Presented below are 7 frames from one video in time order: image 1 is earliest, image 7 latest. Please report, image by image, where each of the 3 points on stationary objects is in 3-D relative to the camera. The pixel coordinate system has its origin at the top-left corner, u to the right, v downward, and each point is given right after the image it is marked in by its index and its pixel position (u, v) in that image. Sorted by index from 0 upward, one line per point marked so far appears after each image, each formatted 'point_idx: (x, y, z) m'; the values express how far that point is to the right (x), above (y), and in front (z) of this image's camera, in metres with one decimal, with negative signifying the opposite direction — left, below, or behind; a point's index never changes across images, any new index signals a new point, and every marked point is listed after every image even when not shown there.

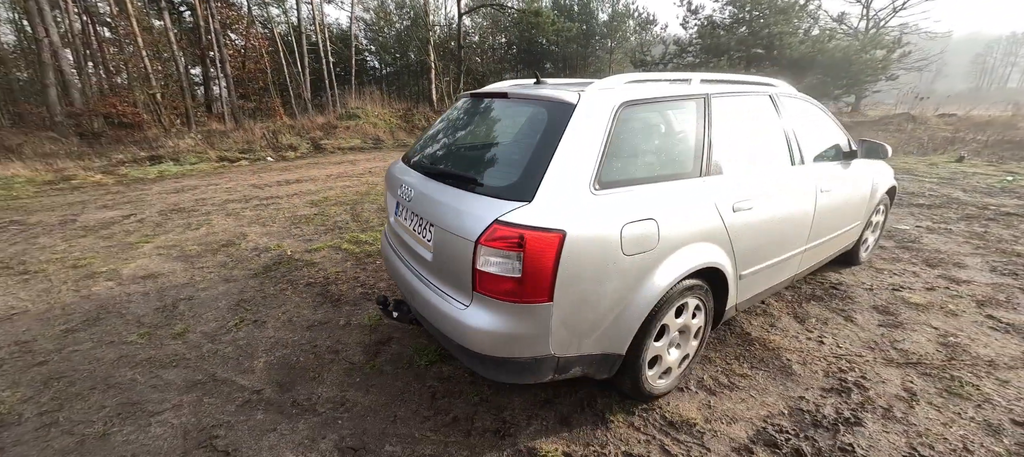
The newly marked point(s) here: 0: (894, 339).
0: (+2.4, -0.7, +2.6) m
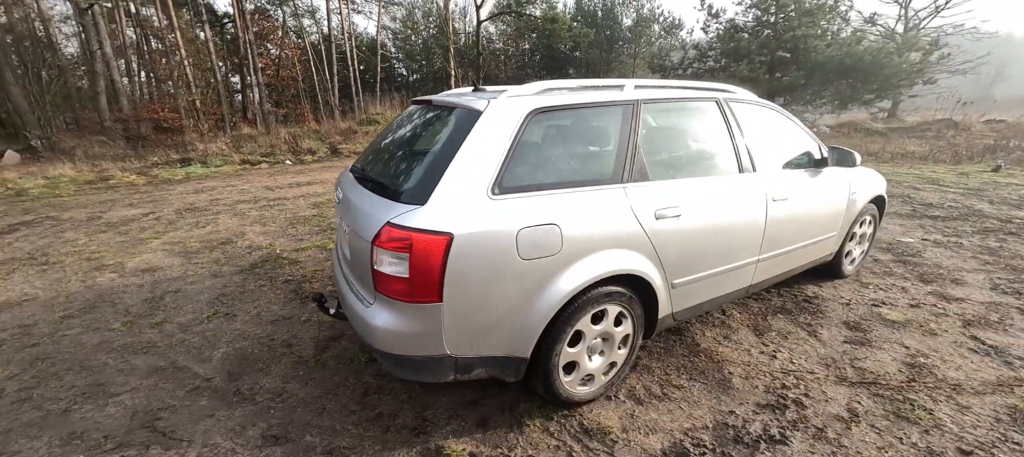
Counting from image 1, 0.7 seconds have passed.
0: (+2.0, -0.8, +2.4) m
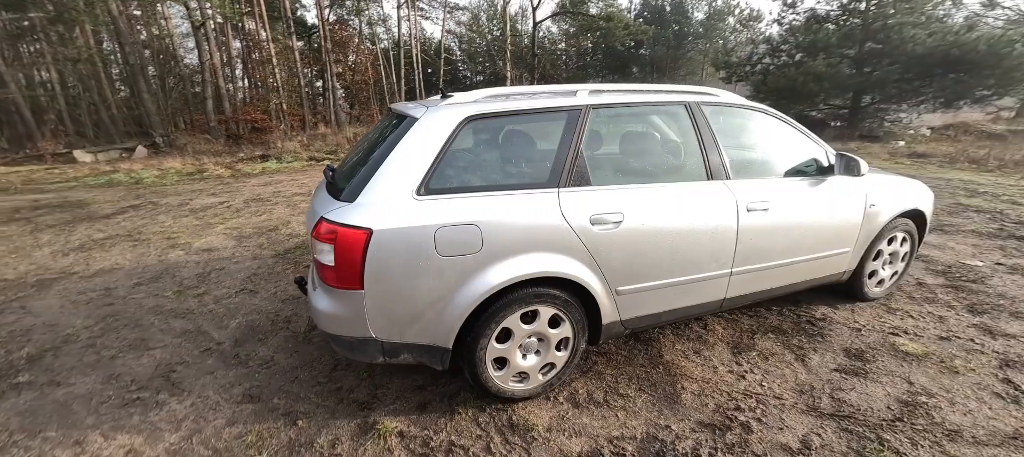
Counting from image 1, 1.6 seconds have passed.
0: (+1.8, -0.9, +2.2) m
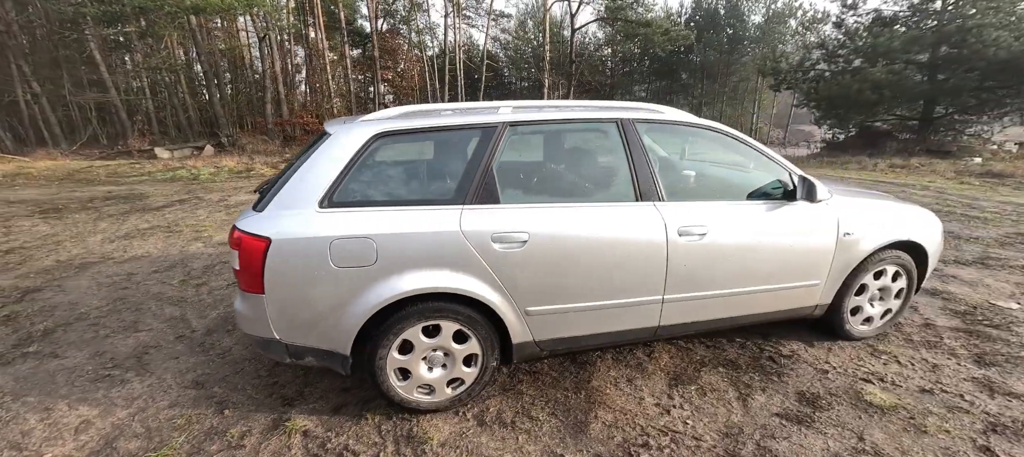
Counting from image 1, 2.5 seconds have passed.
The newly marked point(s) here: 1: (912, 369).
0: (+1.3, -1.0, +2.0) m
1: (+2.4, -0.9, +2.5) m
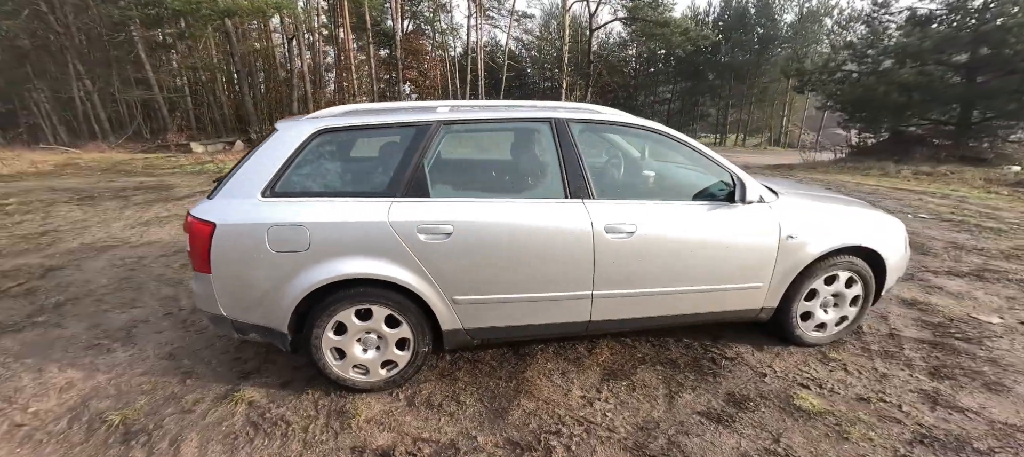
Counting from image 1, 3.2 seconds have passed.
0: (+0.9, -1.0, +2.0) m
1: (+2.1, -0.9, +2.4) m
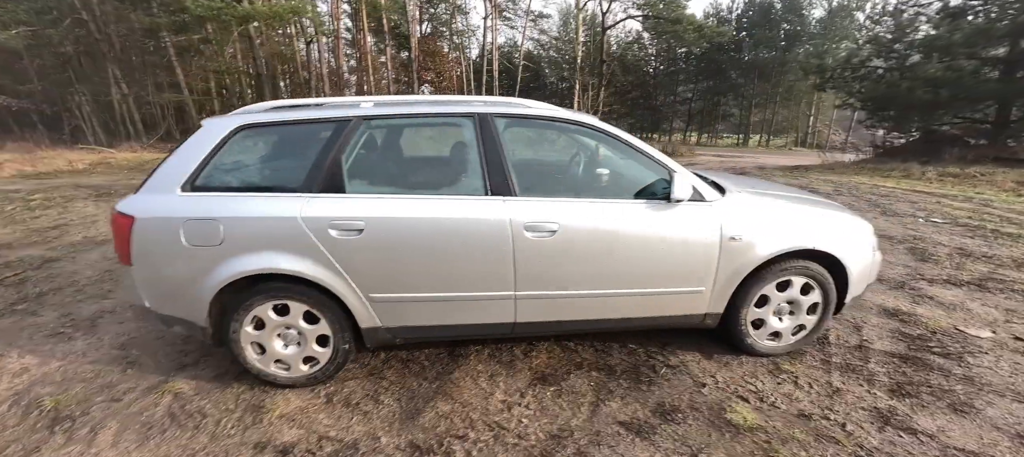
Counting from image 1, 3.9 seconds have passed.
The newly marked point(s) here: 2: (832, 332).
0: (+0.4, -1.0, +1.9) m
1: (+1.6, -0.9, +2.3) m
2: (+2.2, -0.7, +2.8) m
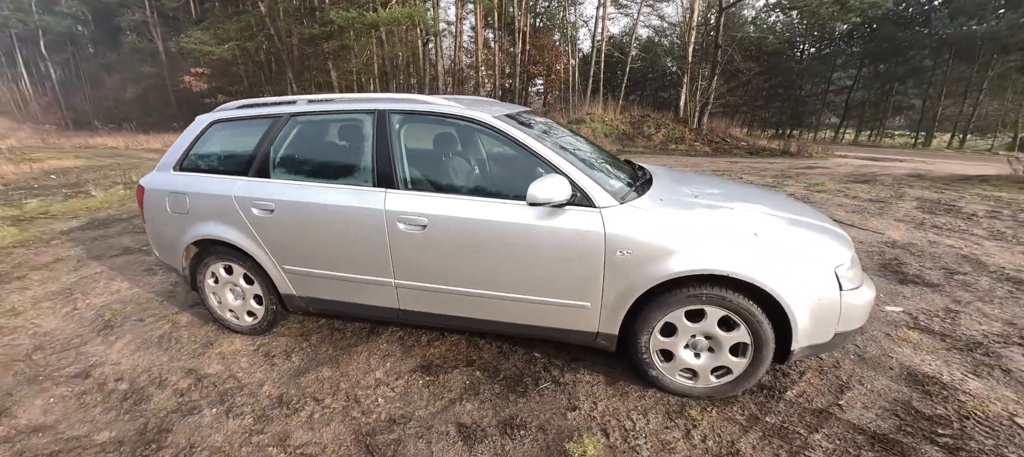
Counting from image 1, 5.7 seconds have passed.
0: (-0.4, -1.0, +2.0) m
1: (+0.8, -1.0, +1.9) m
2: (+1.6, -0.9, +2.2) m
